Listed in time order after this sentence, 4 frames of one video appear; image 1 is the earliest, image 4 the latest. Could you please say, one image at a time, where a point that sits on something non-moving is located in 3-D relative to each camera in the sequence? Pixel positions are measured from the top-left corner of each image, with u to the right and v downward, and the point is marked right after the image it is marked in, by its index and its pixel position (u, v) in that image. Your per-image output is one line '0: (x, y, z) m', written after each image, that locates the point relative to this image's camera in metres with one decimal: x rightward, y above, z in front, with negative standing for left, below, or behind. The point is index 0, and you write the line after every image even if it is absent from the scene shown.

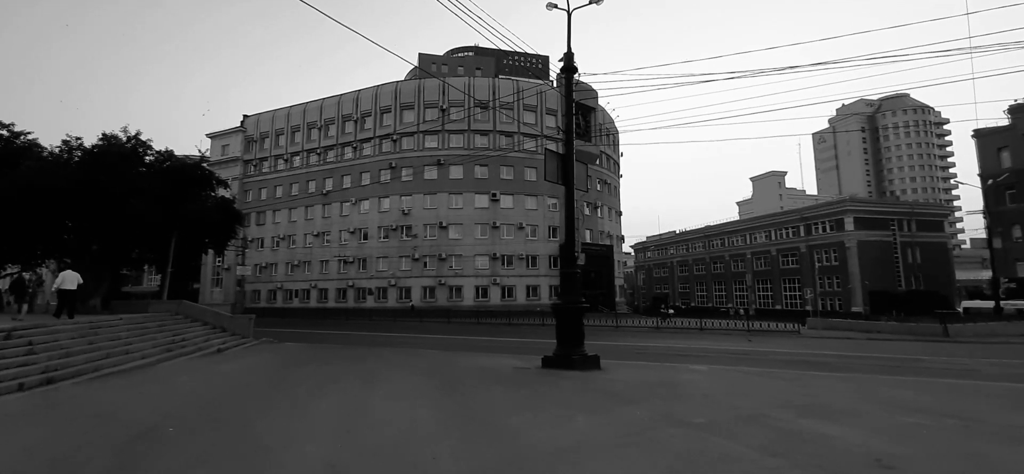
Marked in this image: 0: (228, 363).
0: (-6.1, -2.7, +11.0) m
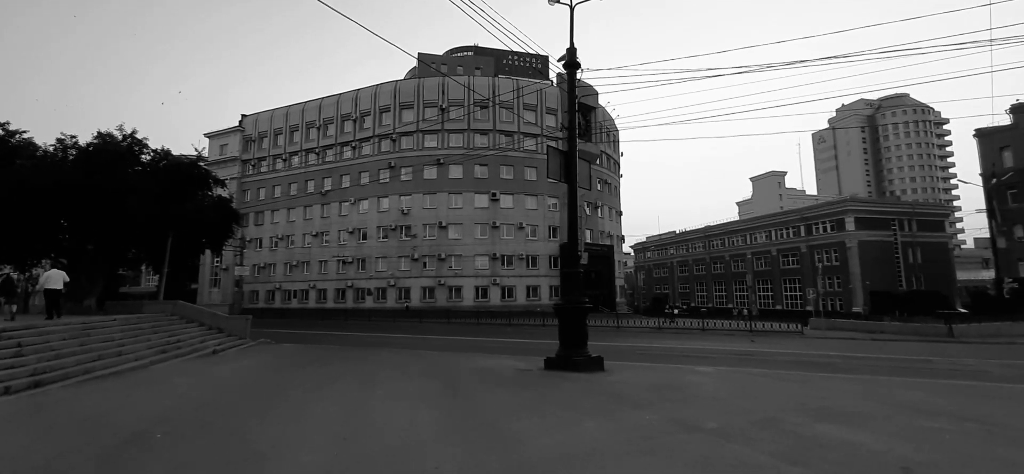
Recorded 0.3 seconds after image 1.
0: (-6.1, -2.7, +10.7) m
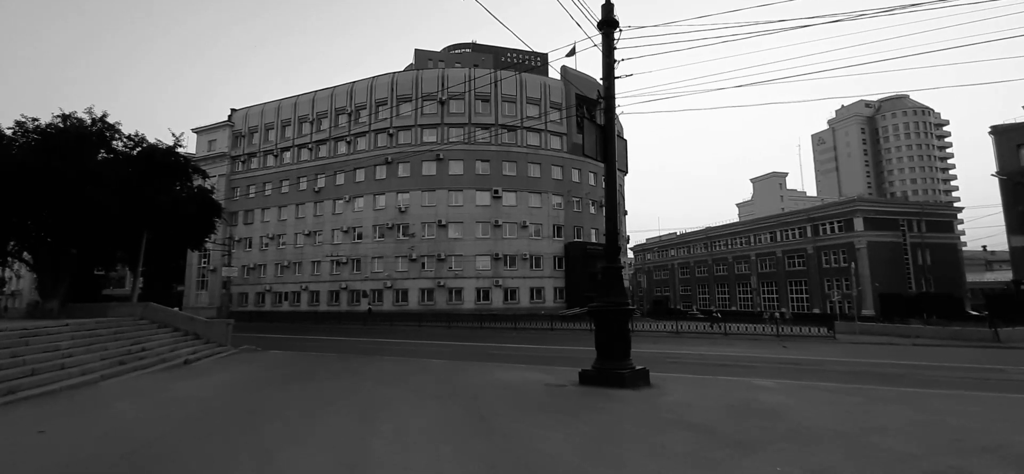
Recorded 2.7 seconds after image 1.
0: (-5.6, -2.5, +8.9) m
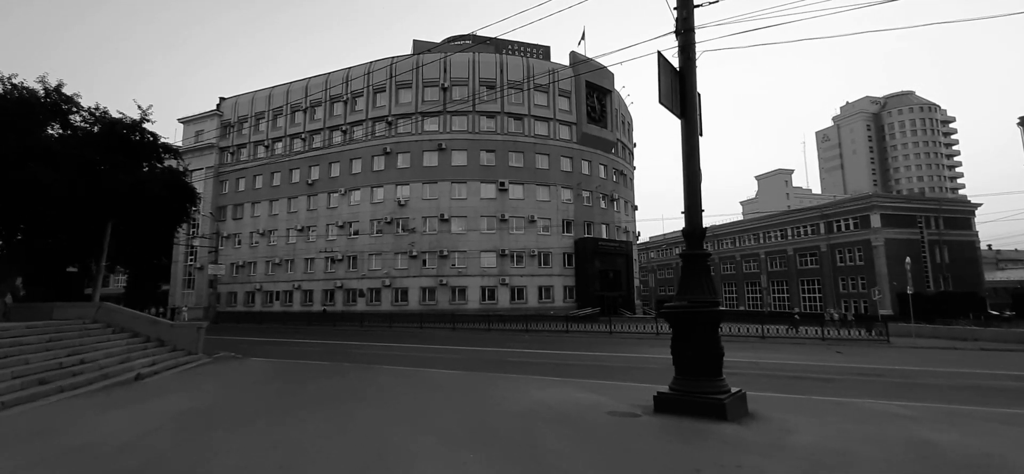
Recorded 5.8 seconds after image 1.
0: (-5.0, -2.2, +6.6) m
